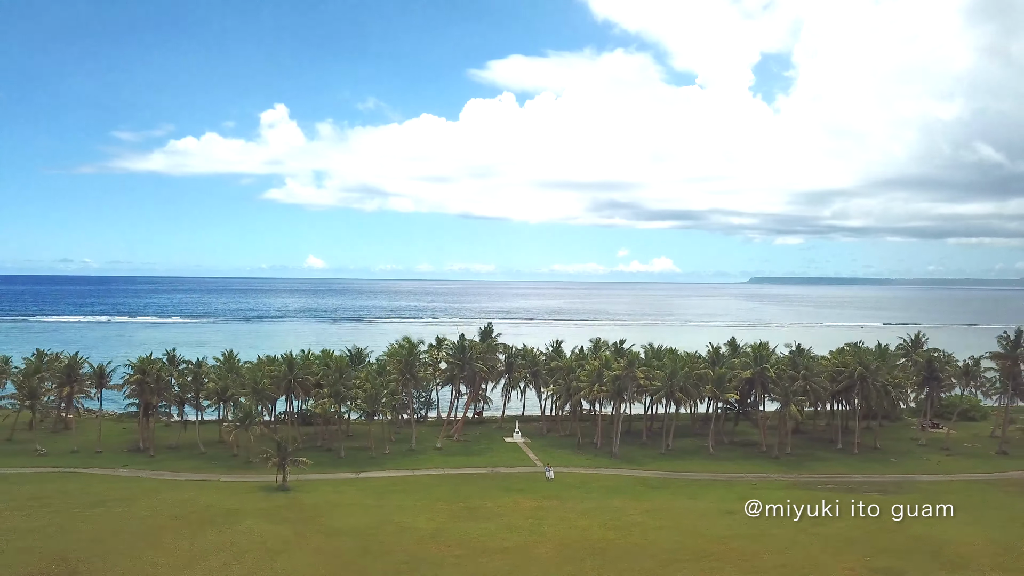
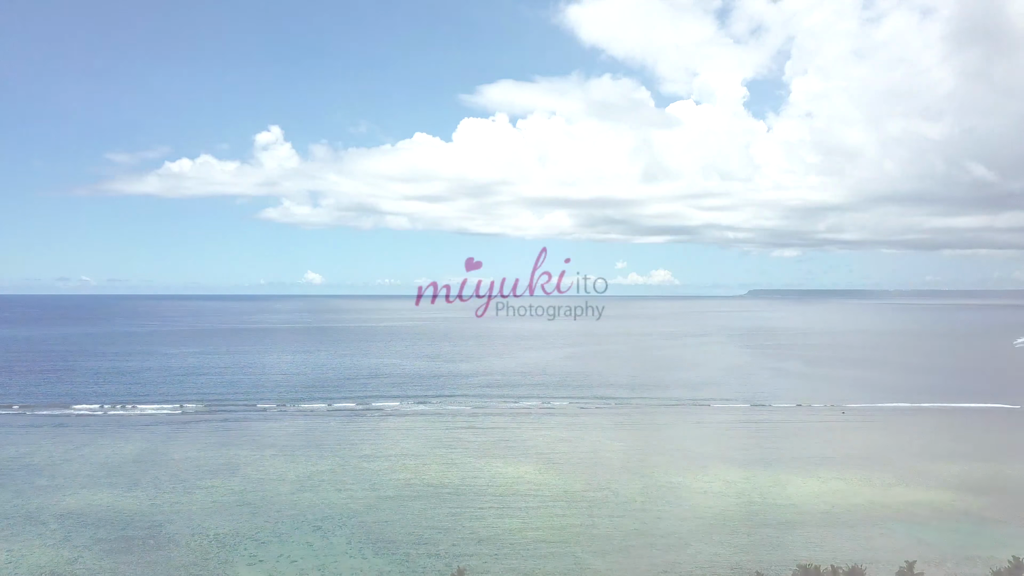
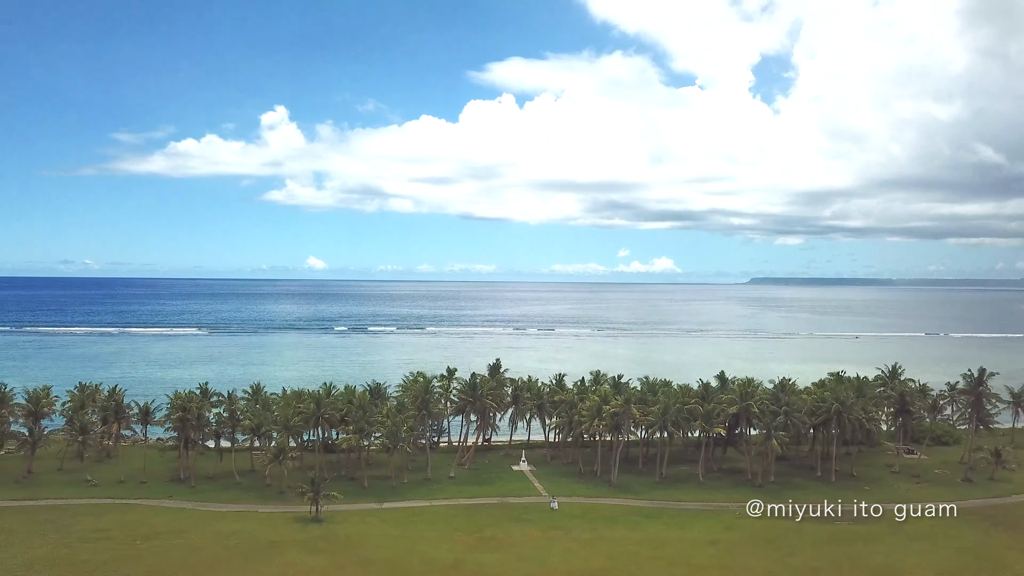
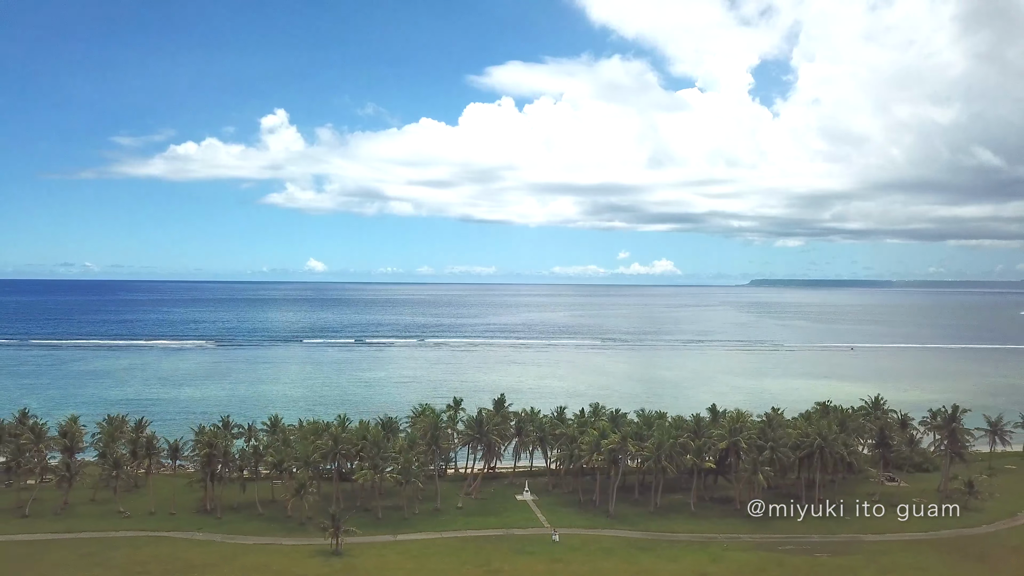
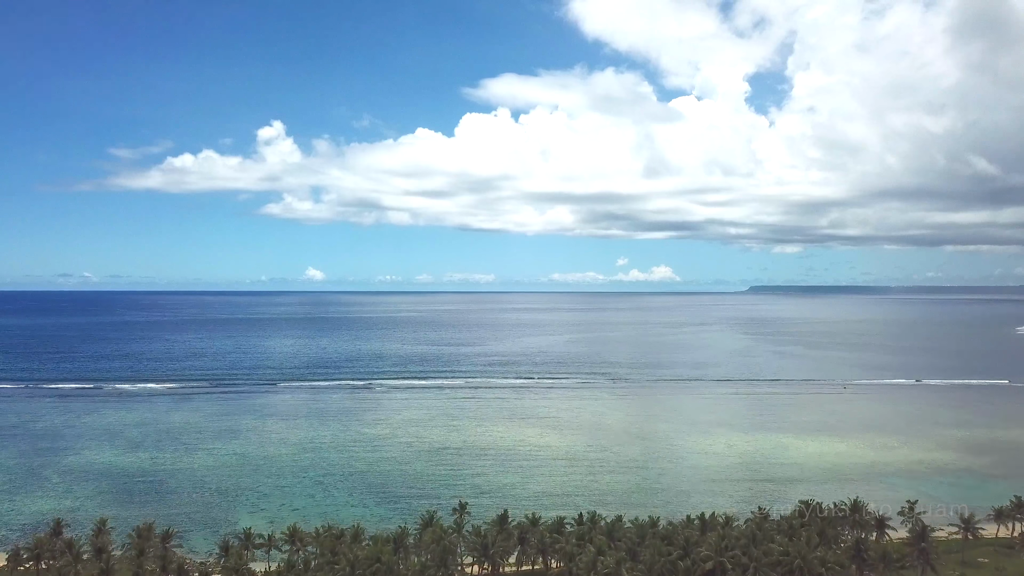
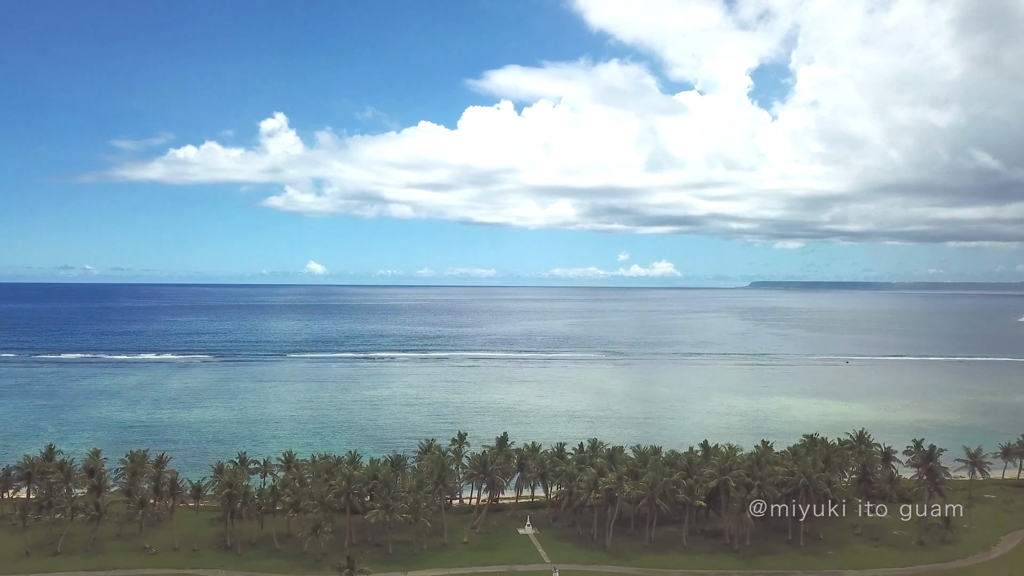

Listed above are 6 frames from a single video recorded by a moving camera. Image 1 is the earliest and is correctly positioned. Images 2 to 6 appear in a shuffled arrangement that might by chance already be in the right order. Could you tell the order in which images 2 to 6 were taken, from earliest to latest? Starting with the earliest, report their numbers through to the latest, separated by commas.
3, 4, 6, 5, 2
